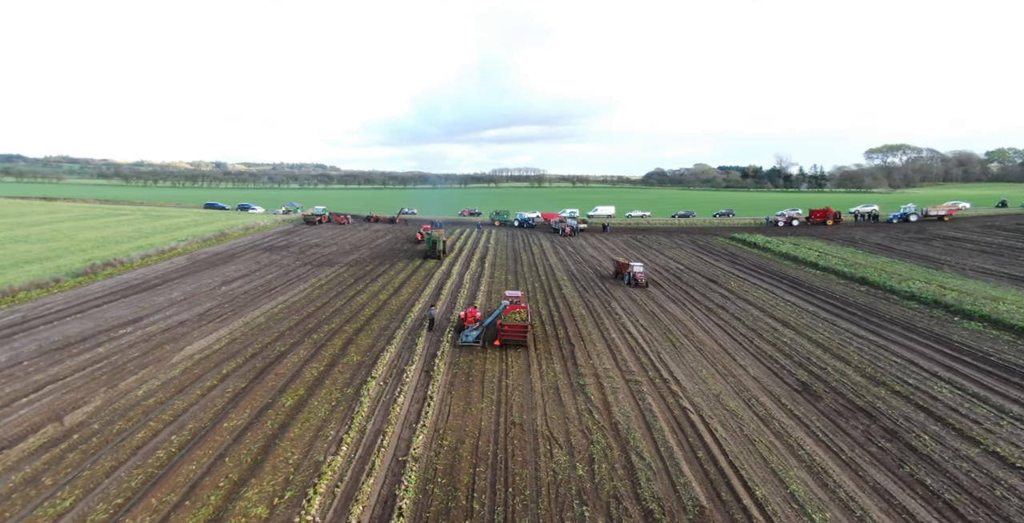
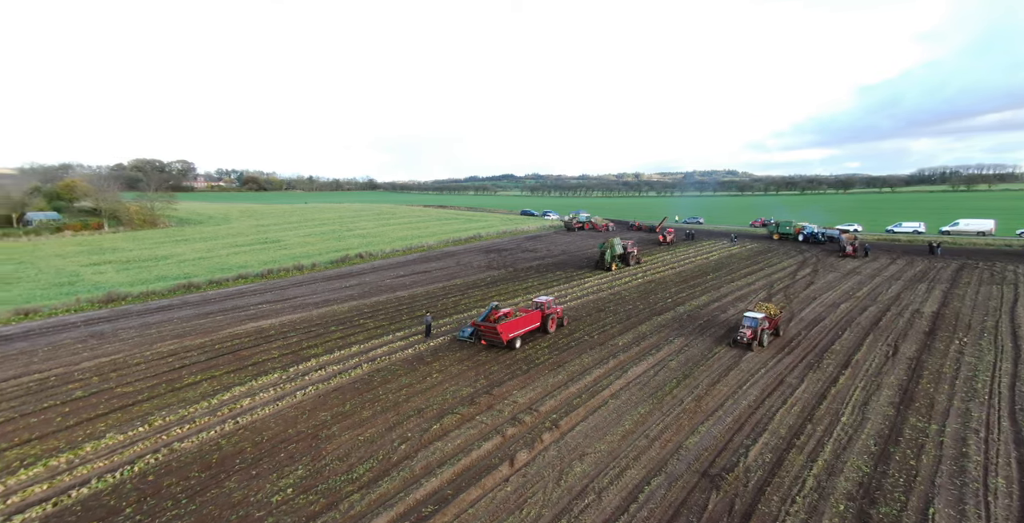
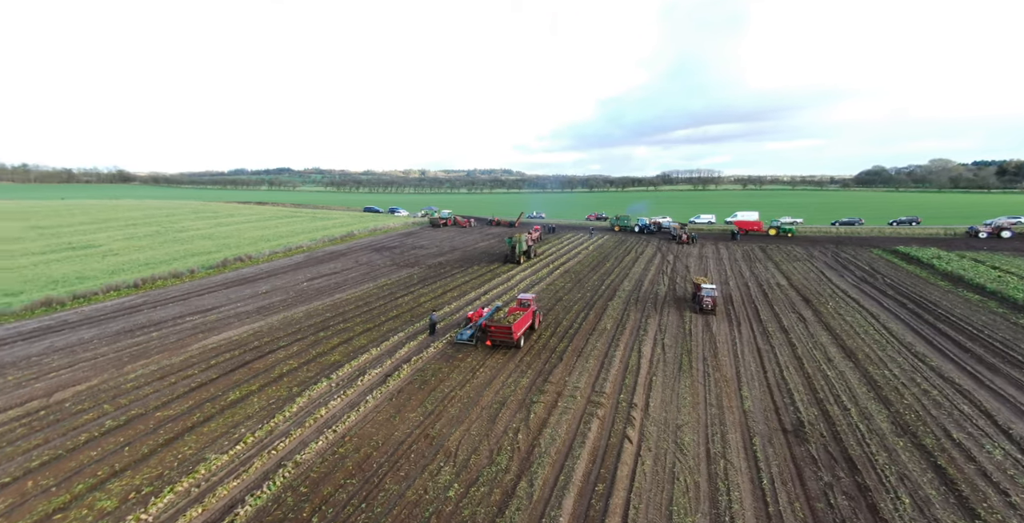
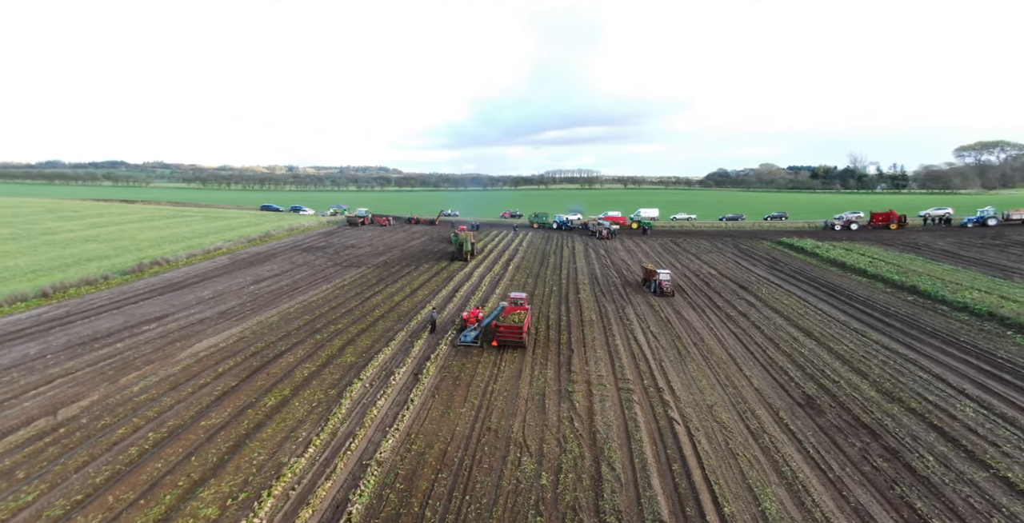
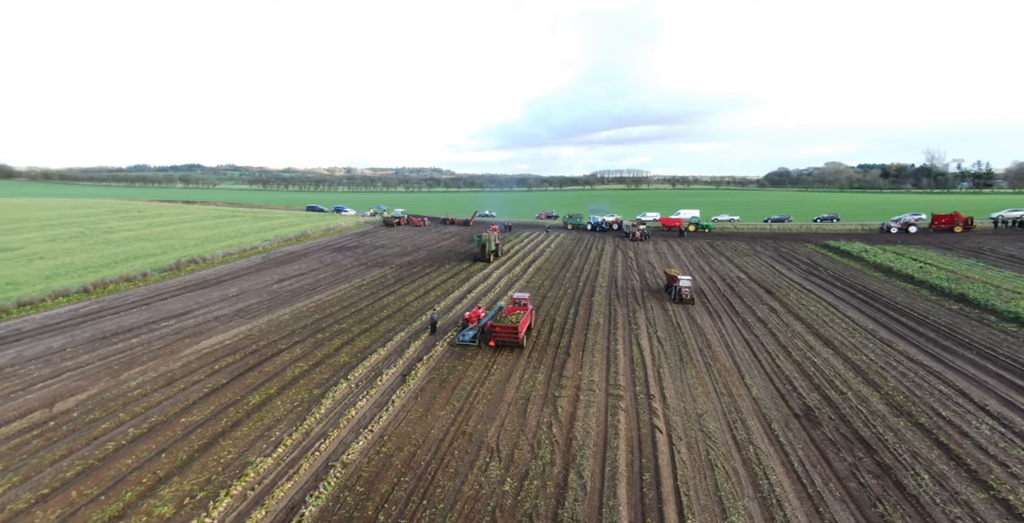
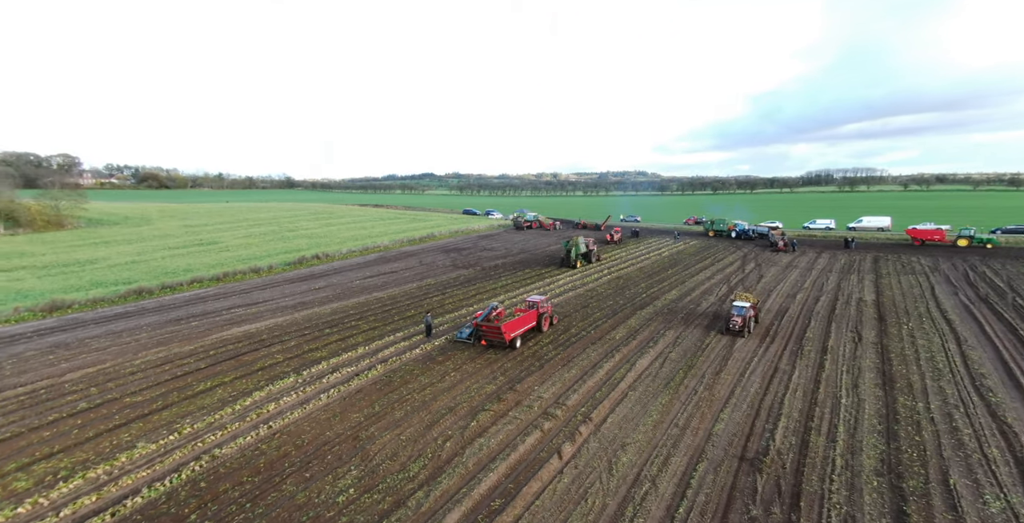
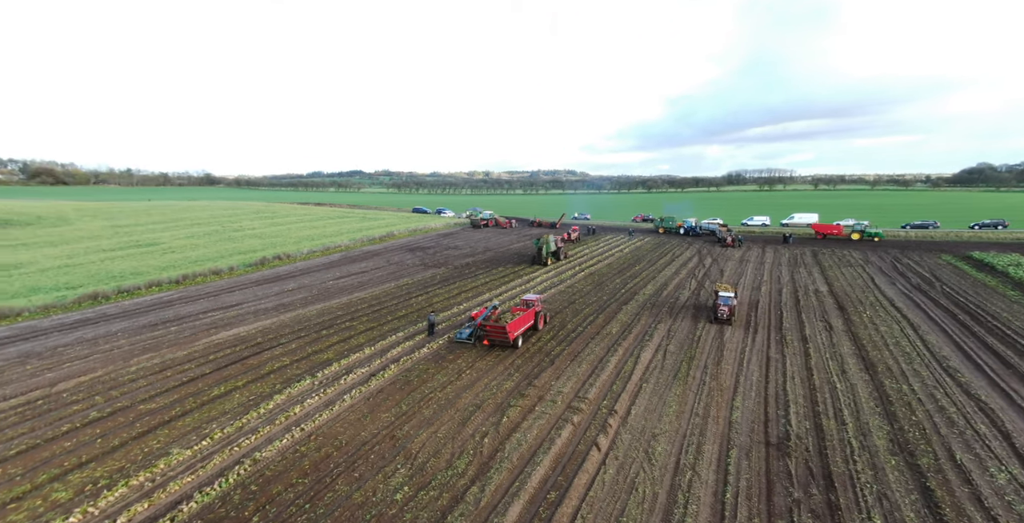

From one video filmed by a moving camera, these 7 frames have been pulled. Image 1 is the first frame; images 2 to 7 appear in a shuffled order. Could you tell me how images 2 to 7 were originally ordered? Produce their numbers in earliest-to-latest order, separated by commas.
4, 5, 3, 7, 6, 2
